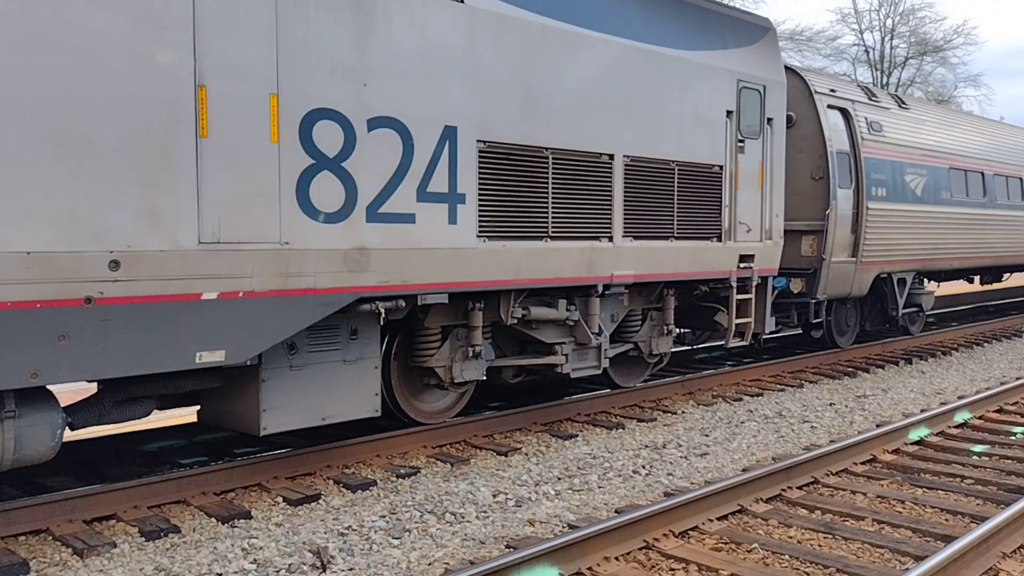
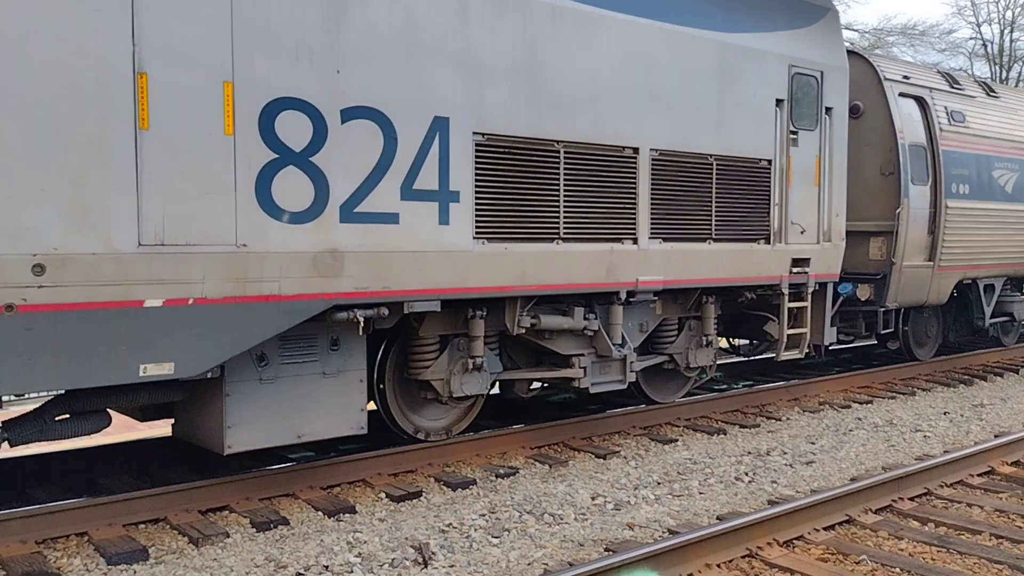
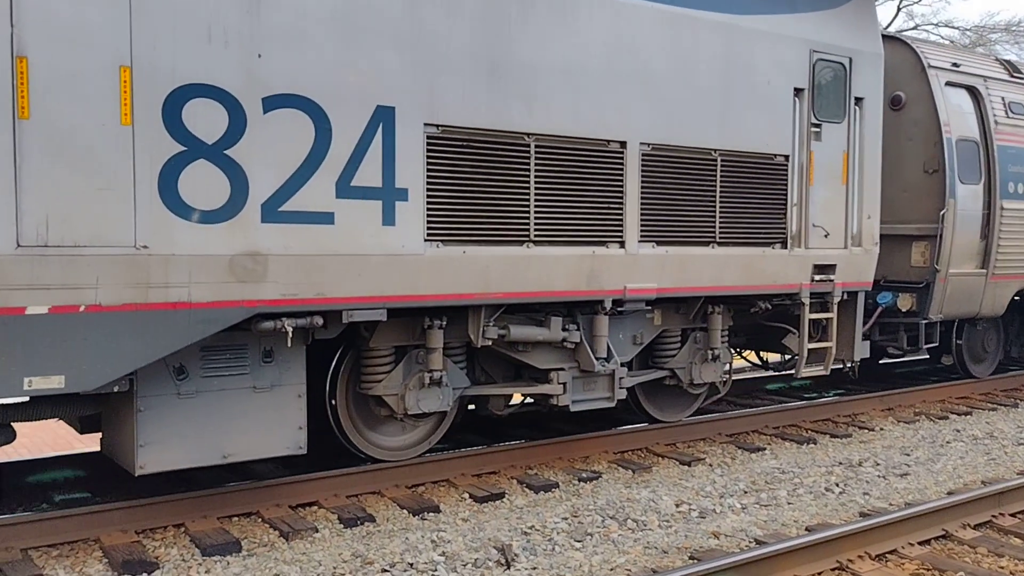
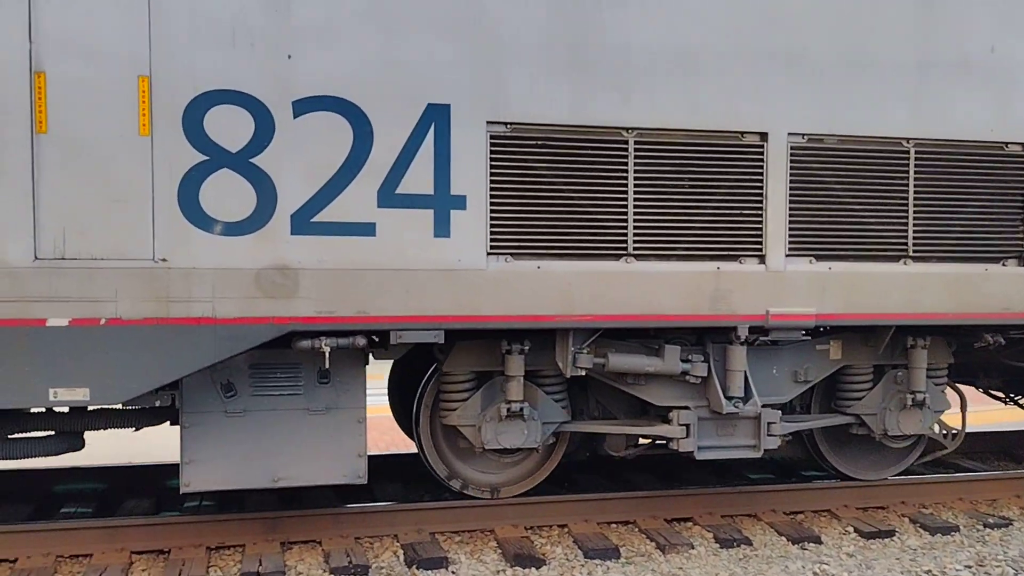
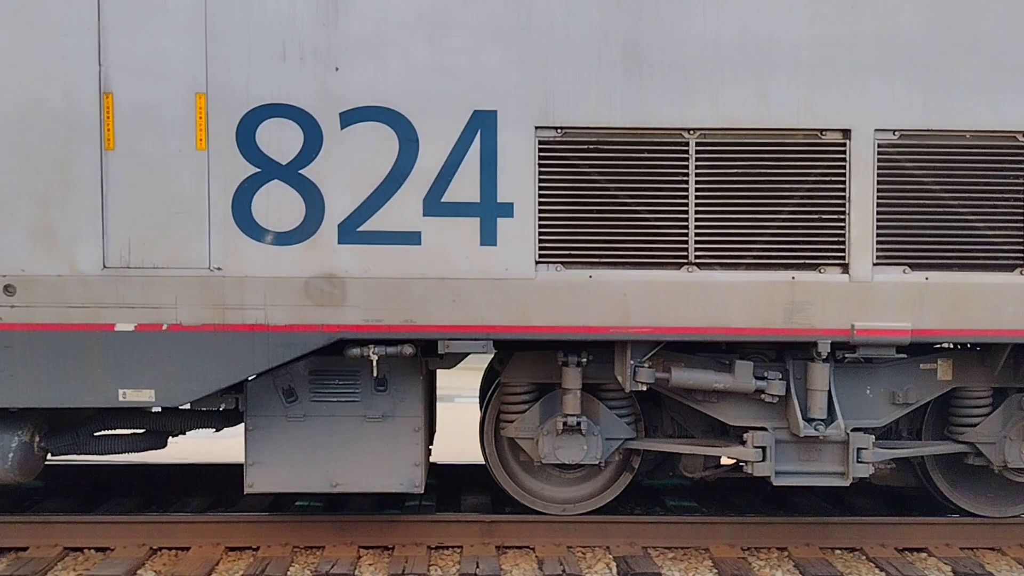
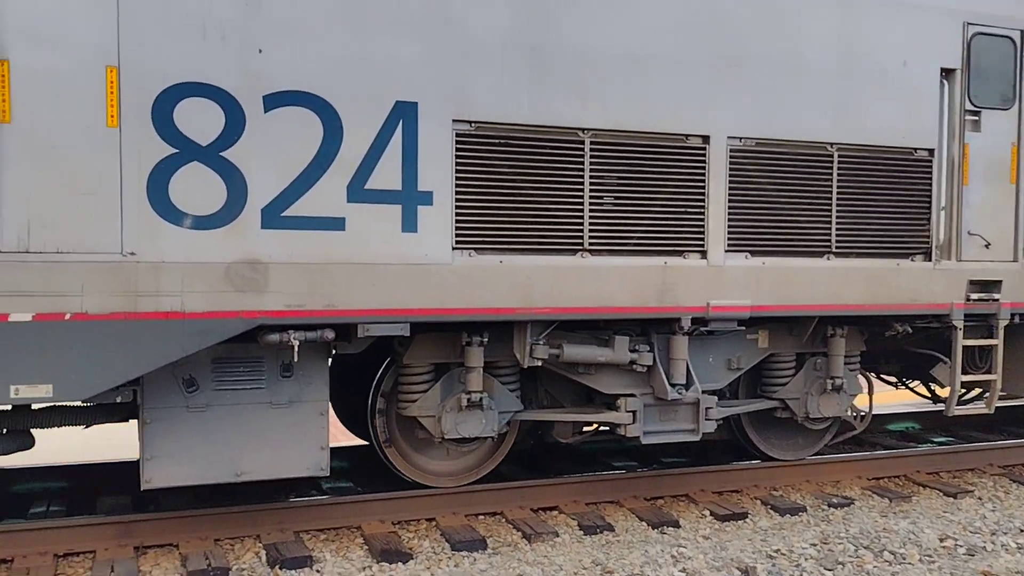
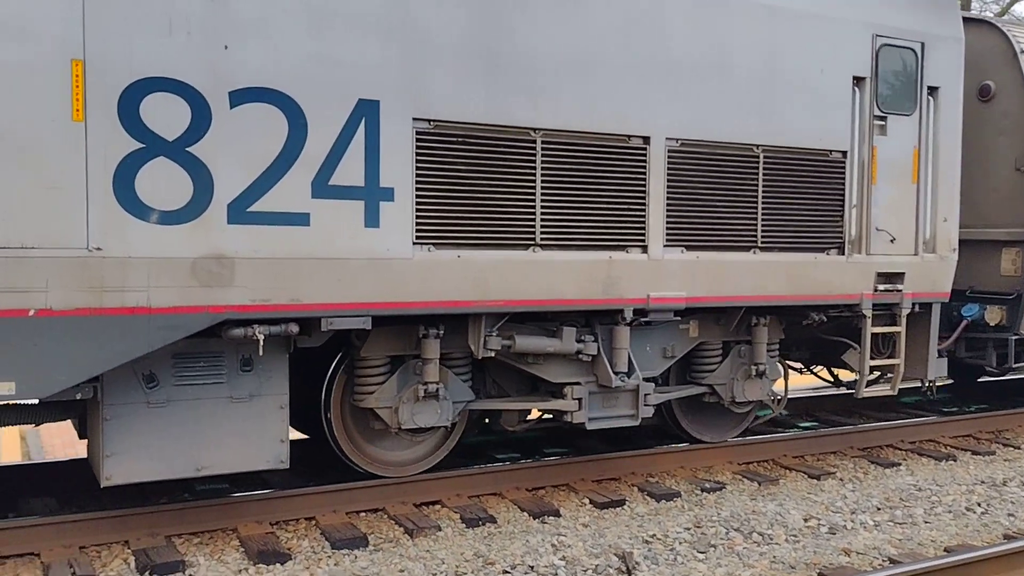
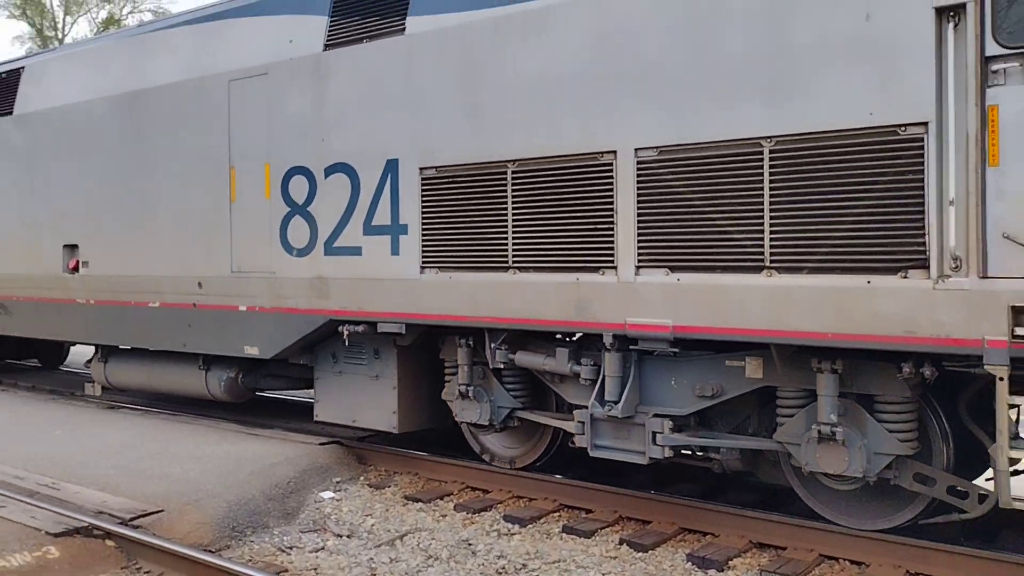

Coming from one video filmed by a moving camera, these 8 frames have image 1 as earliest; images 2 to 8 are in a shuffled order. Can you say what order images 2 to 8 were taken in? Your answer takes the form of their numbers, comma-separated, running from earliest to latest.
2, 3, 7, 6, 4, 5, 8
